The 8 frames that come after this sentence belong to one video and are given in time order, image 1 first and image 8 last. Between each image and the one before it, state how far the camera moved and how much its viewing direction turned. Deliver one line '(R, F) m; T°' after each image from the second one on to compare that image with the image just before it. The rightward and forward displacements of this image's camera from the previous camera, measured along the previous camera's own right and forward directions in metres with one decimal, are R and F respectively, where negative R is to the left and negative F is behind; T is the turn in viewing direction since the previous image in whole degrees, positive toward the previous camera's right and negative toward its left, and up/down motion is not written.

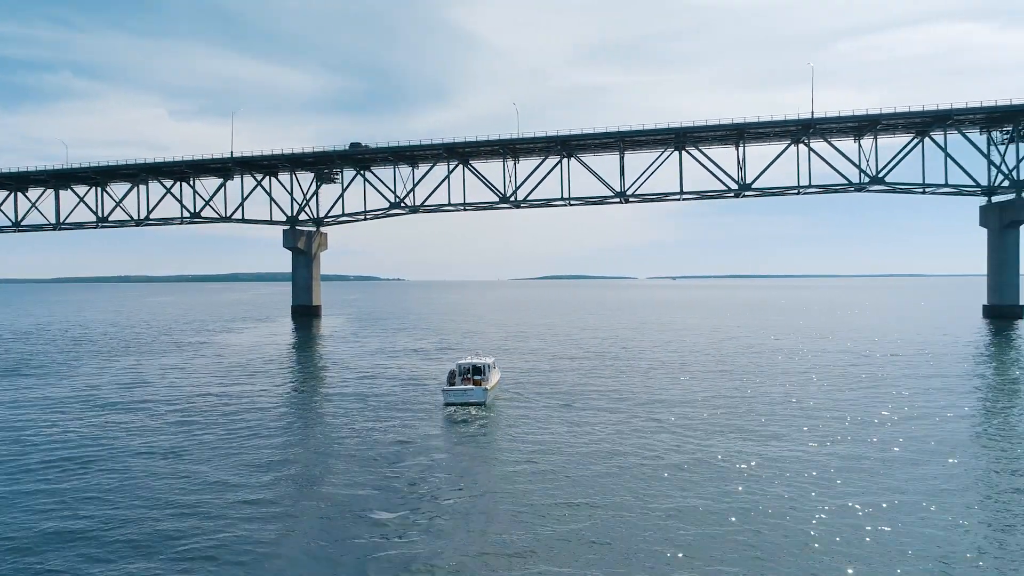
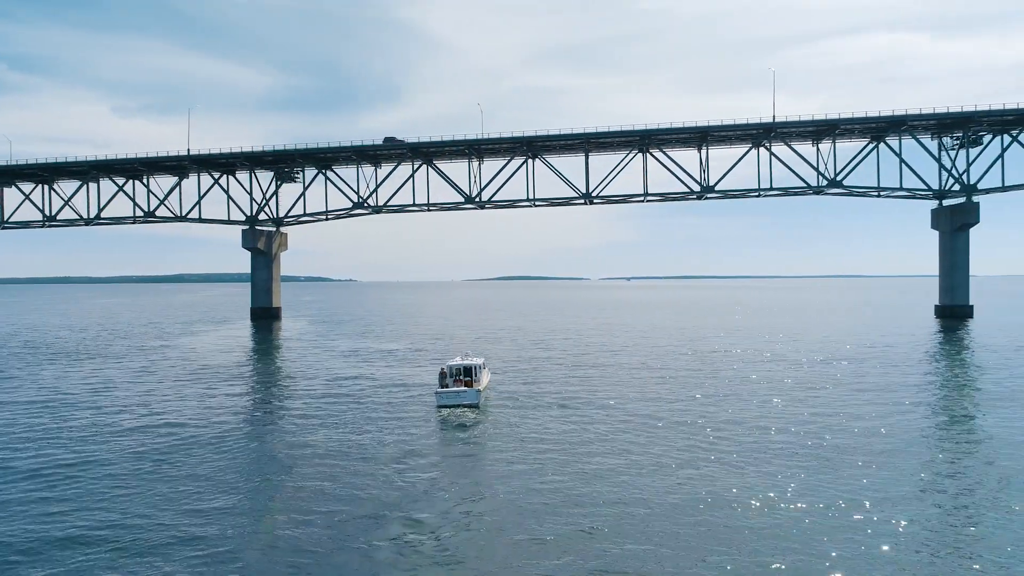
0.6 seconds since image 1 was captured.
(-1.3, +0.1) m; +4°
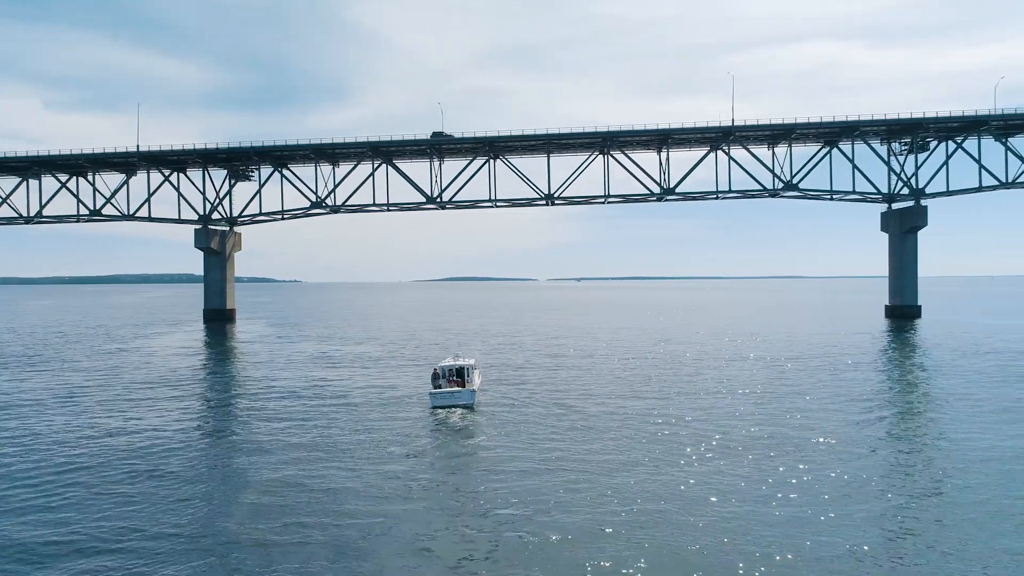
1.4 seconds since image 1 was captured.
(-1.6, +0.2) m; +4°
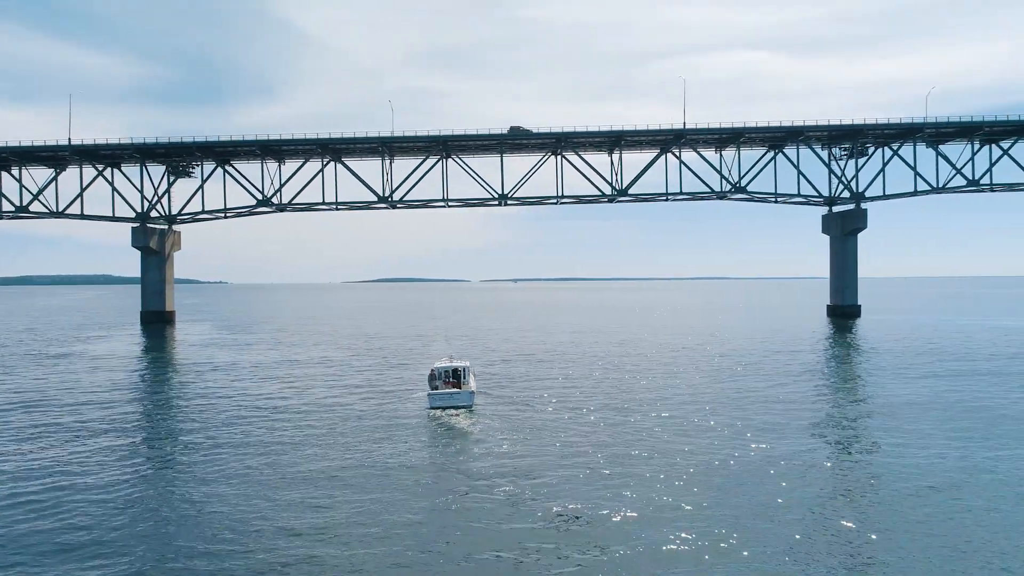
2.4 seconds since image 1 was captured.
(-2.2, +0.4) m; +5°
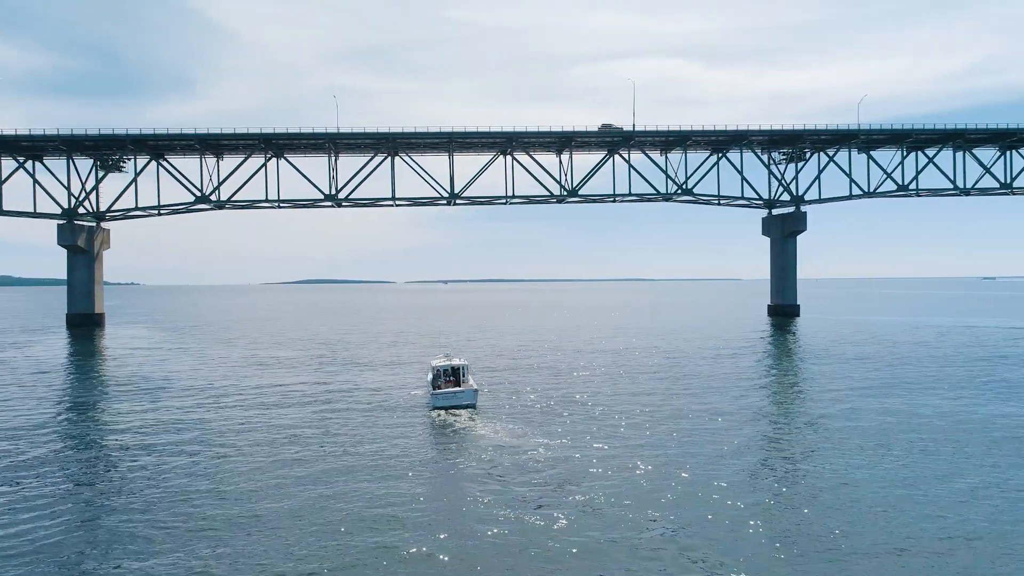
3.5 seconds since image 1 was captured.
(-2.5, +0.6) m; +6°
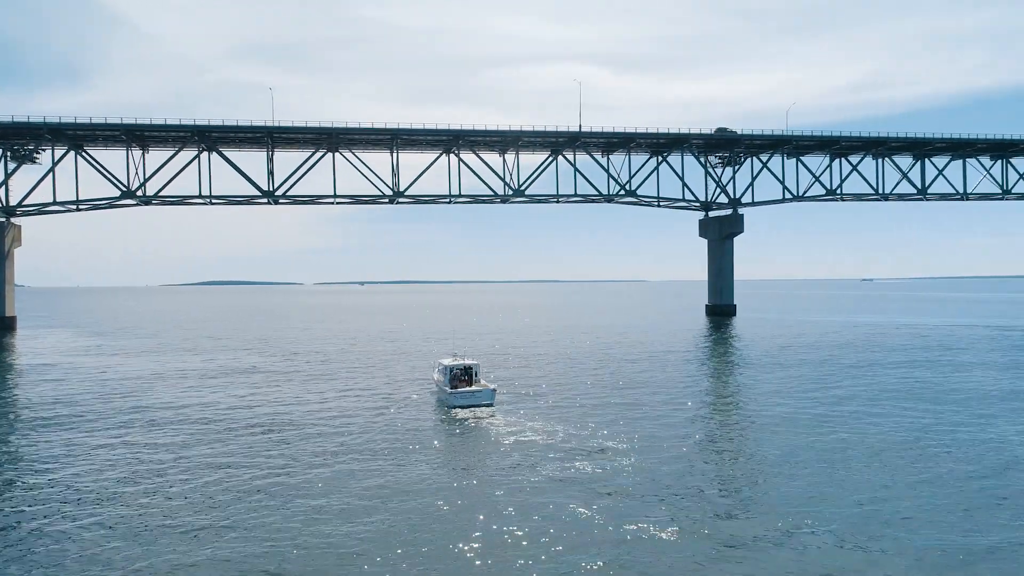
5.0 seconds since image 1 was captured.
(-3.3, +0.9) m; +7°
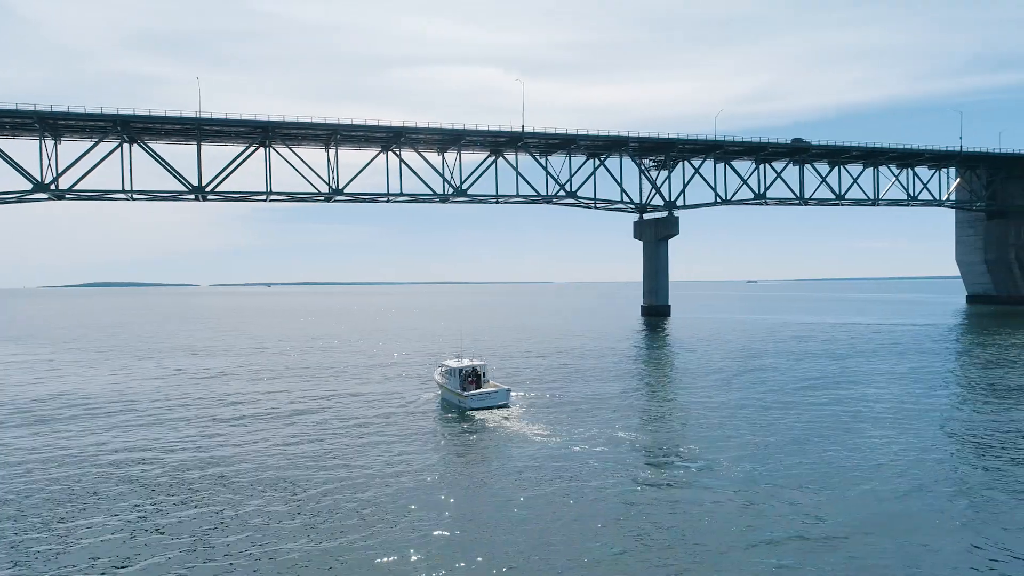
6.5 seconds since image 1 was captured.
(-3.1, +0.9) m; +7°
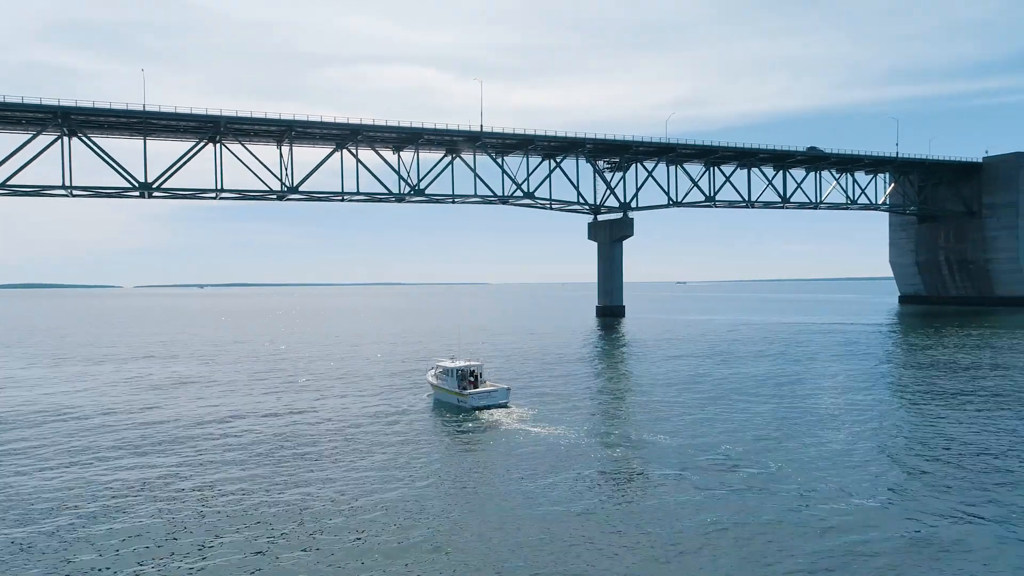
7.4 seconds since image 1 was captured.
(-1.8, +0.5) m; +5°
